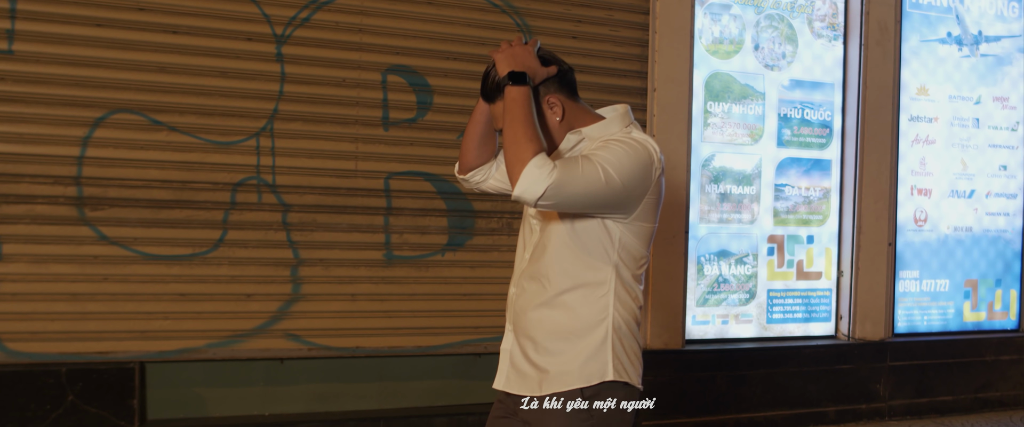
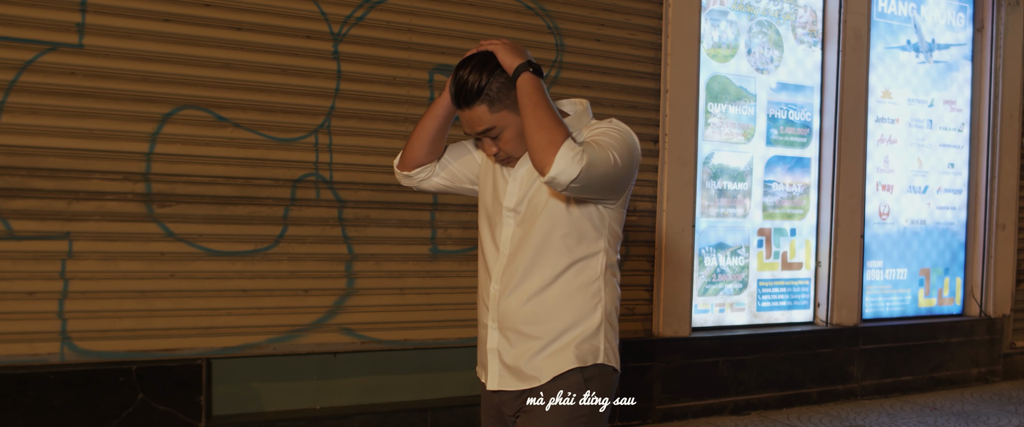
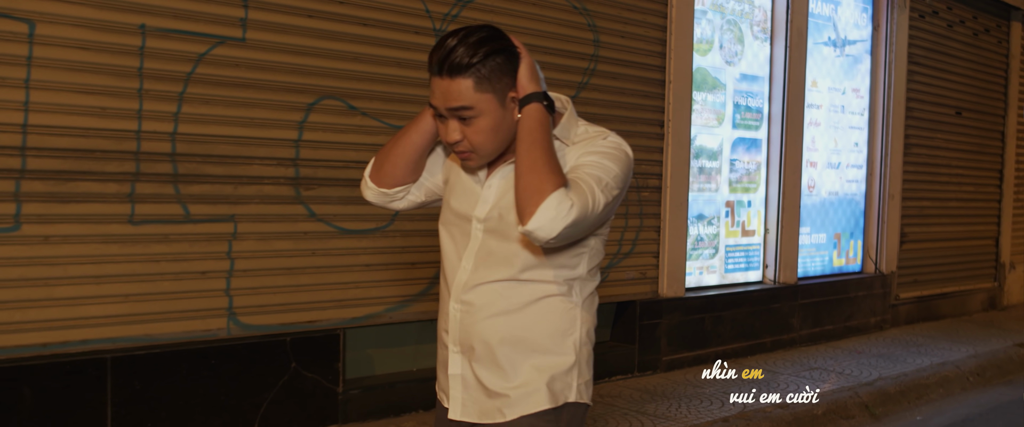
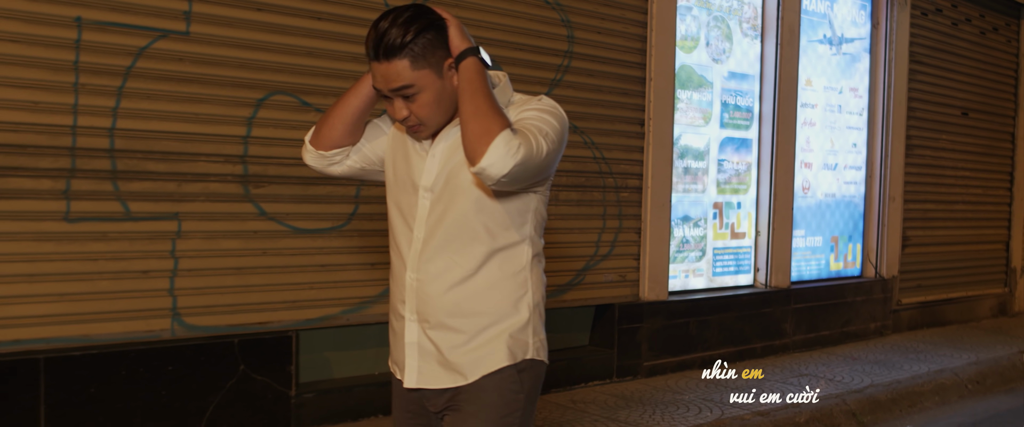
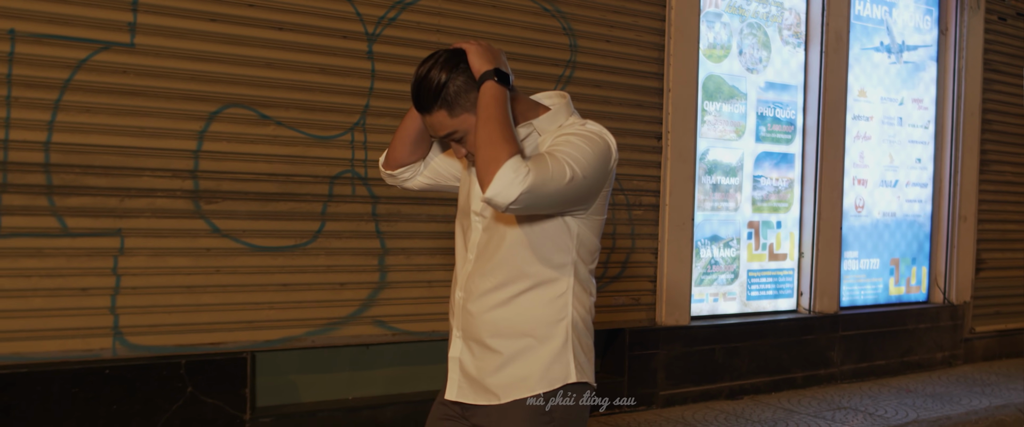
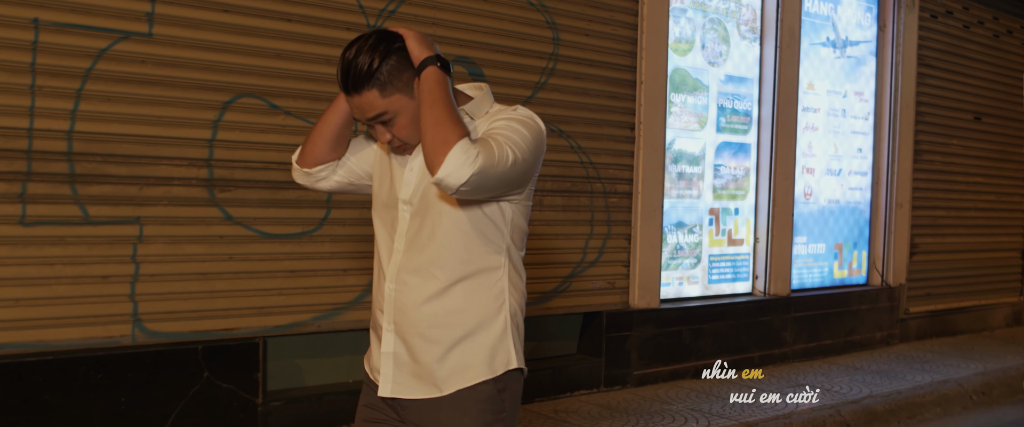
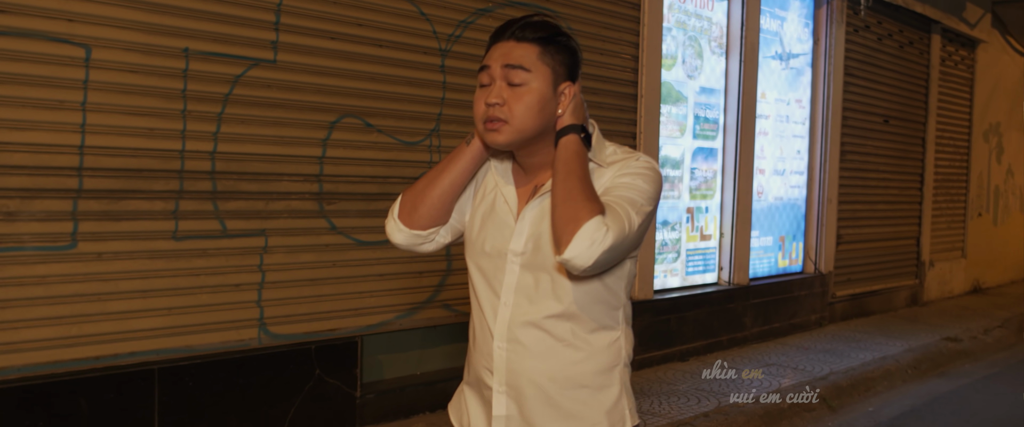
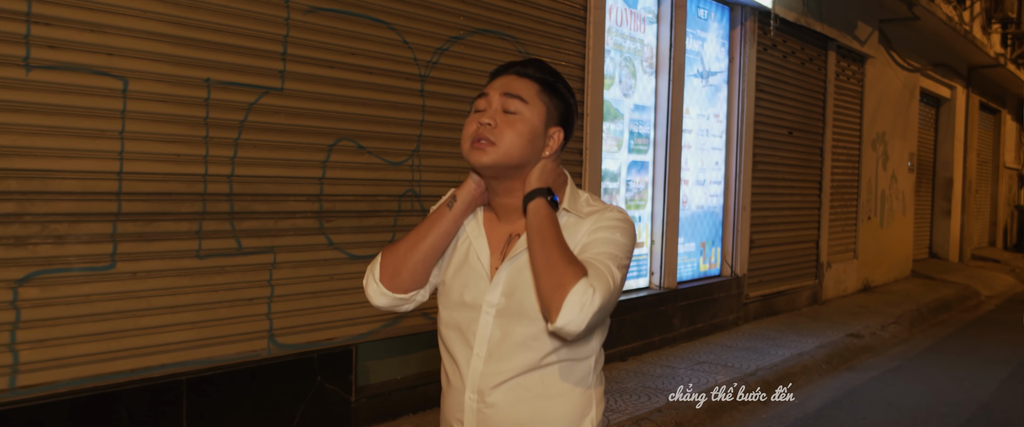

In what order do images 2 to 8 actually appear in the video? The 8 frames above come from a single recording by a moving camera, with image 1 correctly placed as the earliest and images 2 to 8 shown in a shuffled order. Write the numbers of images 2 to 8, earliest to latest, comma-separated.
2, 5, 6, 4, 3, 7, 8
